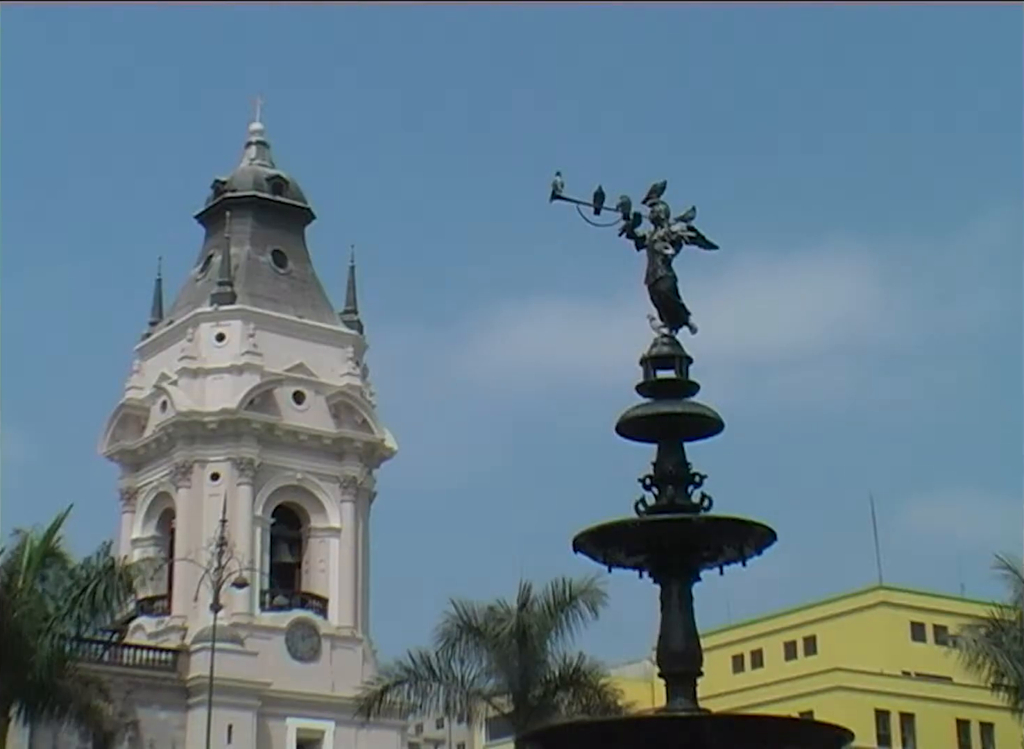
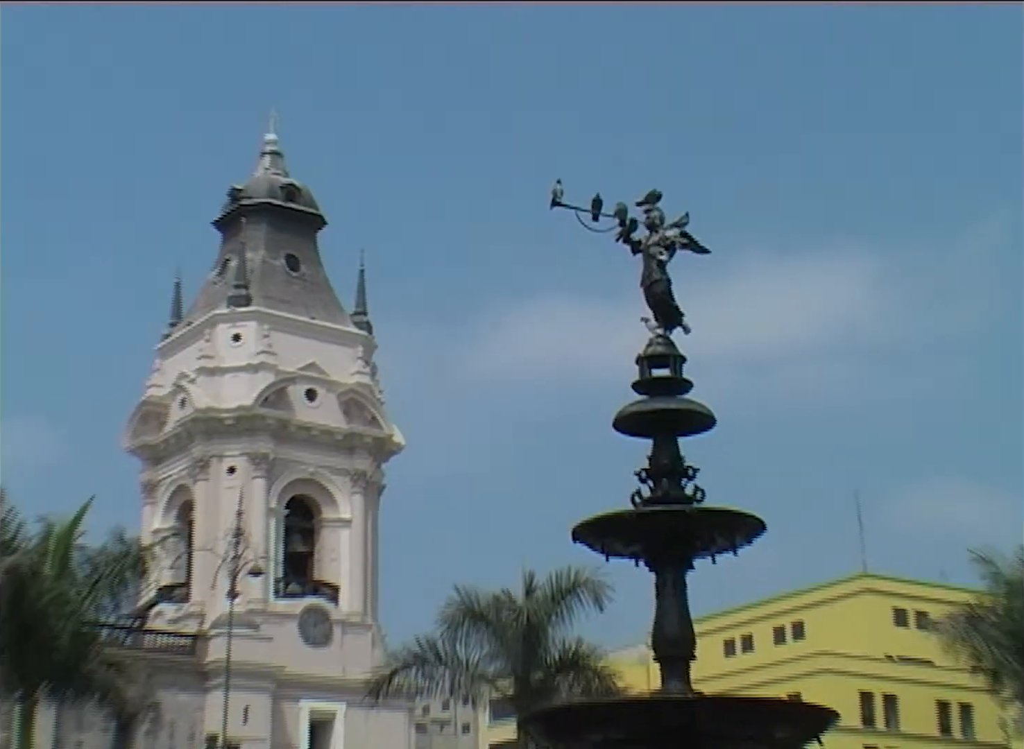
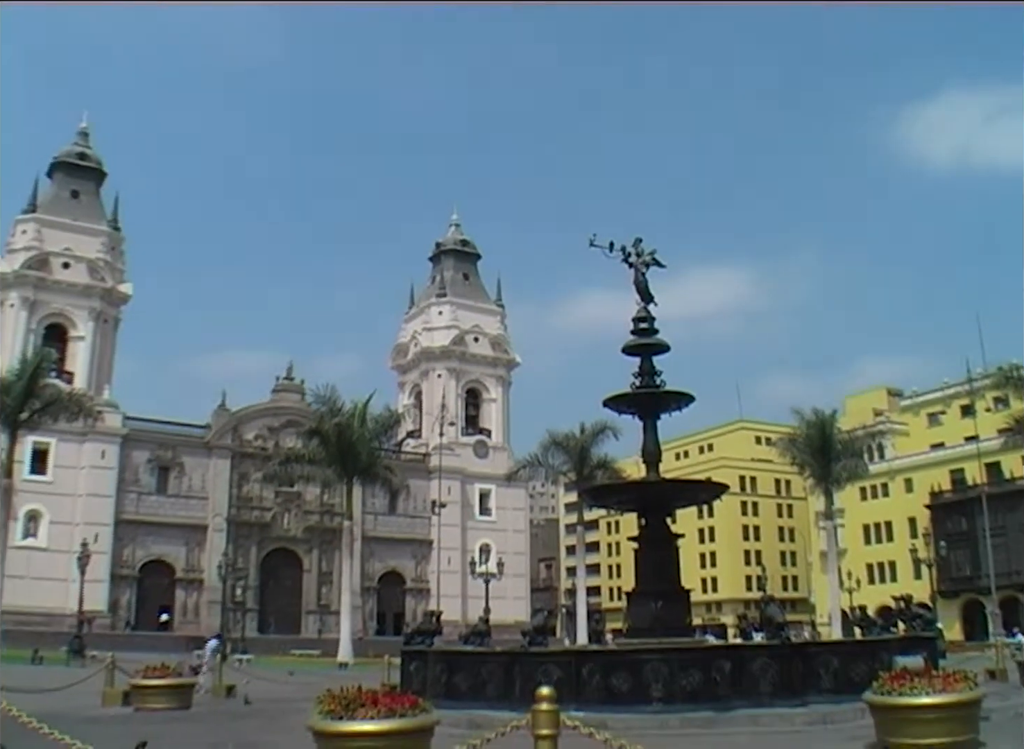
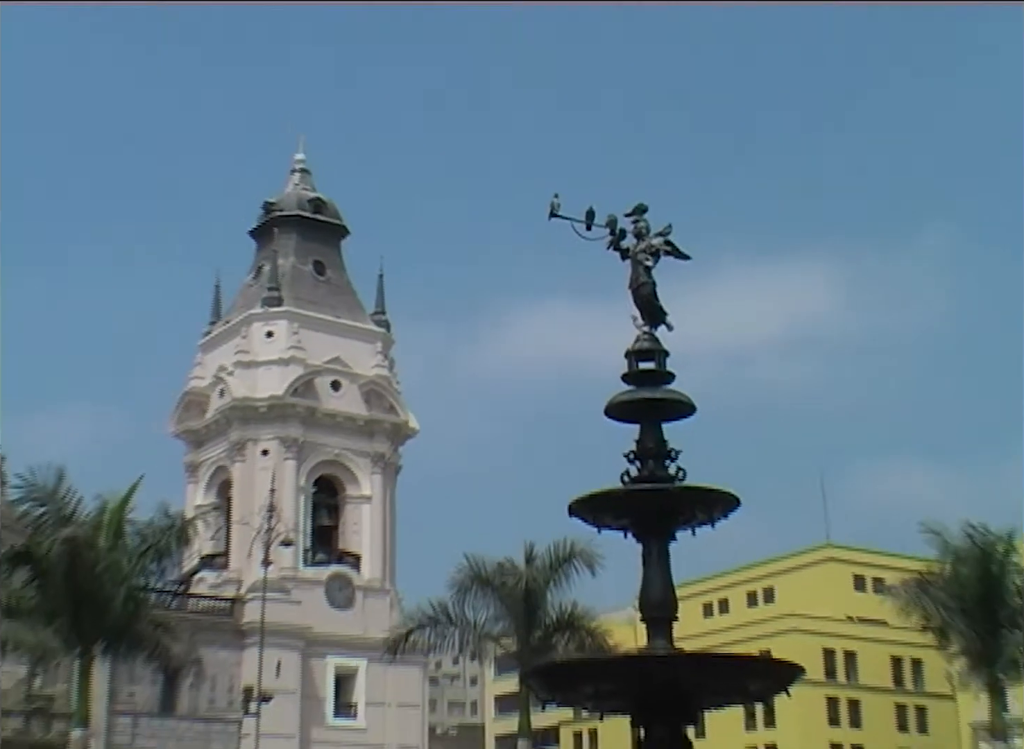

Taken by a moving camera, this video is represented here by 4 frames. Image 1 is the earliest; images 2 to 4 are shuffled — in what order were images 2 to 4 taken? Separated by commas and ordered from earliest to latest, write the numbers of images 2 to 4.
2, 4, 3
